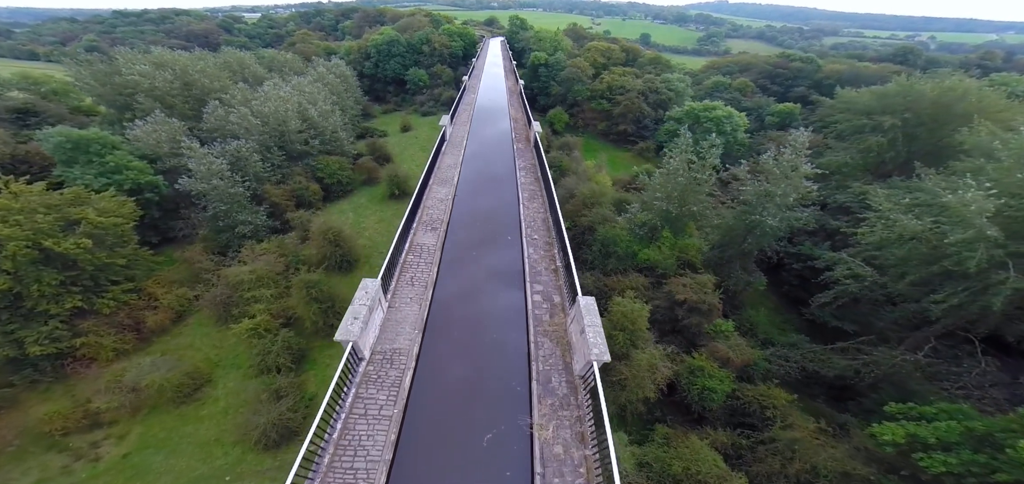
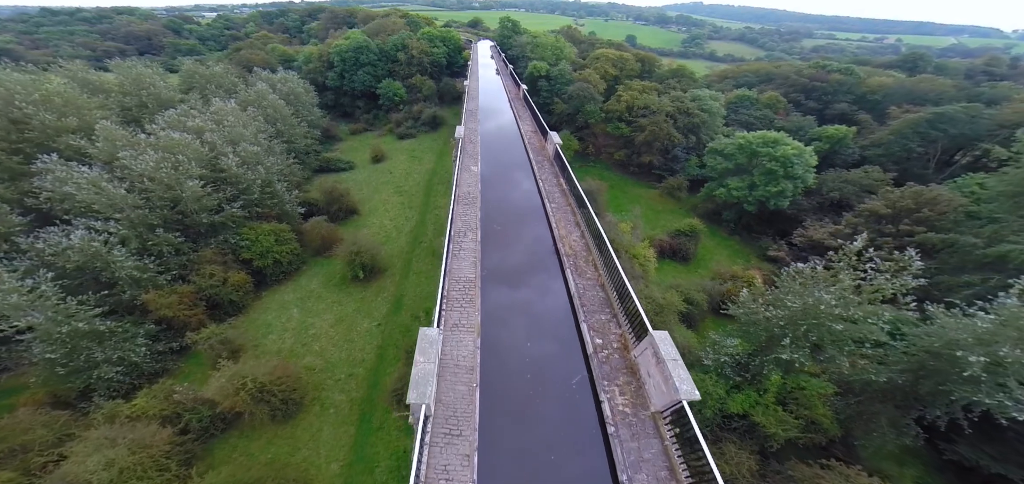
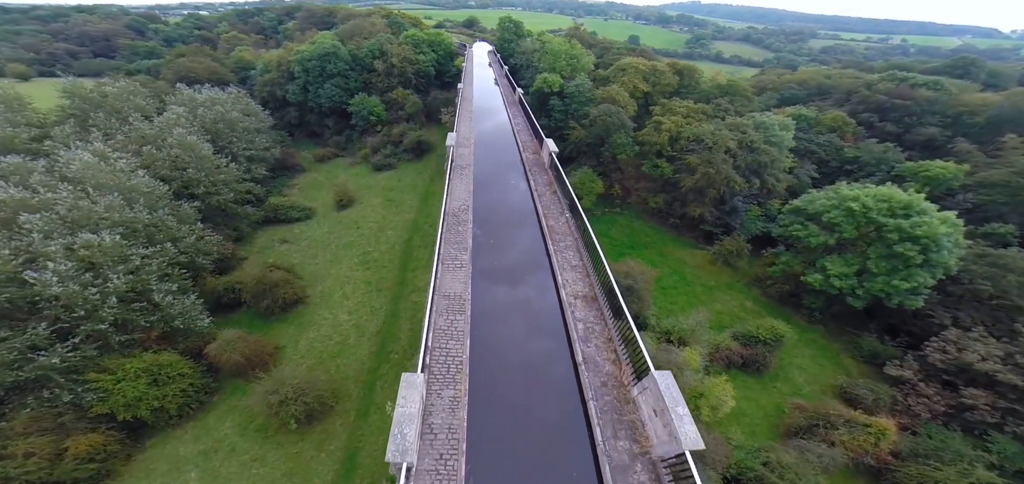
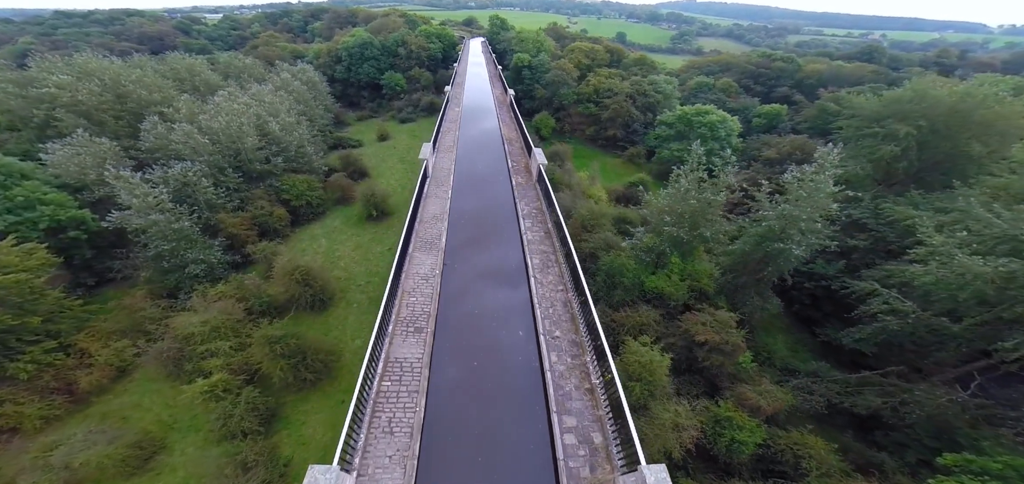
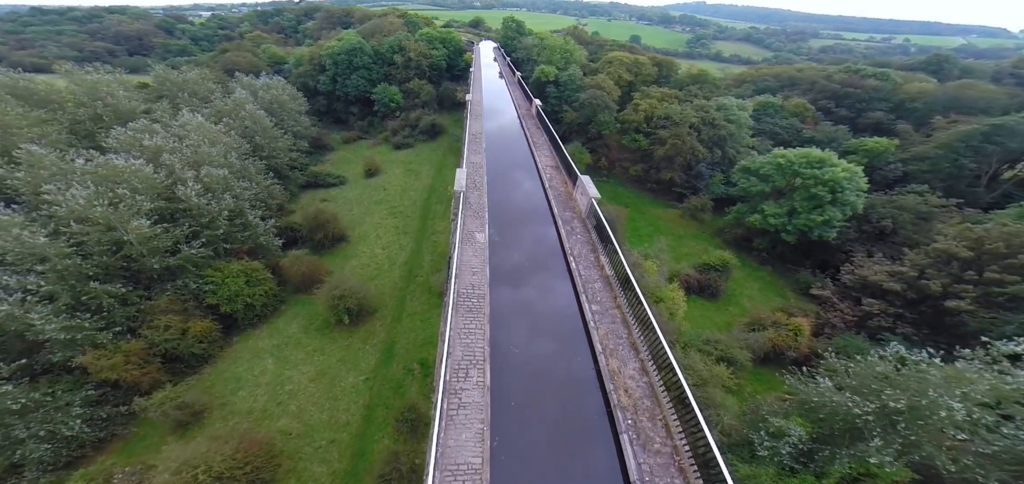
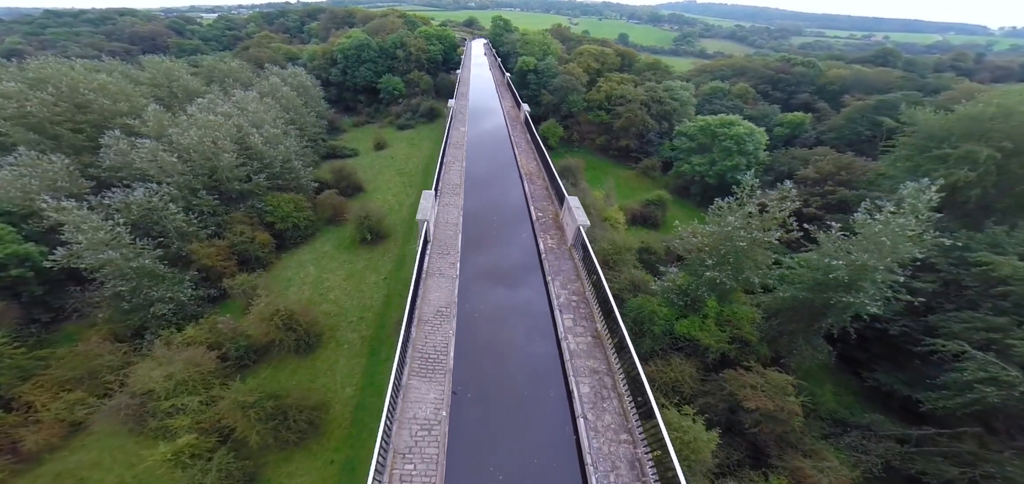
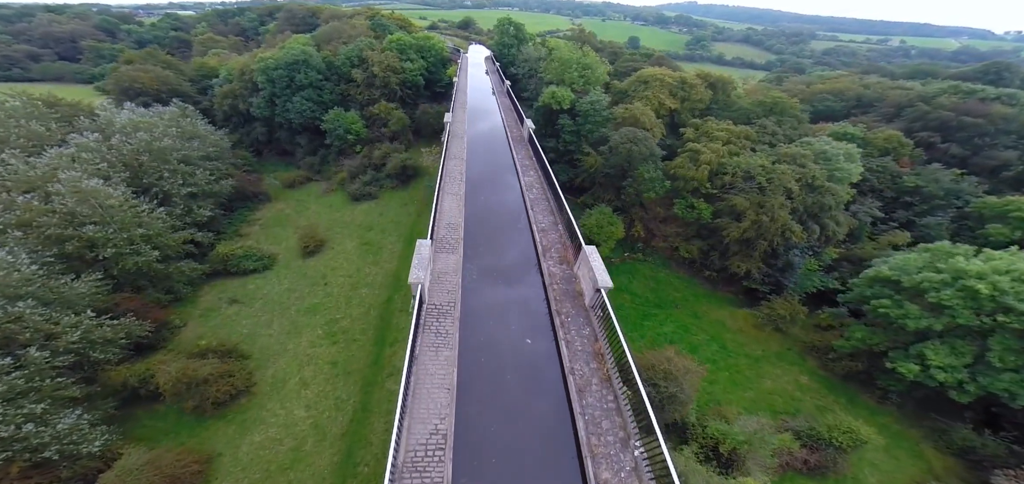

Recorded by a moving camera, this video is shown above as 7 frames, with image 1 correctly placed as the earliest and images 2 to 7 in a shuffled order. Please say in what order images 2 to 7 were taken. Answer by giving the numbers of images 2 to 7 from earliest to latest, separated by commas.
4, 6, 2, 5, 3, 7
